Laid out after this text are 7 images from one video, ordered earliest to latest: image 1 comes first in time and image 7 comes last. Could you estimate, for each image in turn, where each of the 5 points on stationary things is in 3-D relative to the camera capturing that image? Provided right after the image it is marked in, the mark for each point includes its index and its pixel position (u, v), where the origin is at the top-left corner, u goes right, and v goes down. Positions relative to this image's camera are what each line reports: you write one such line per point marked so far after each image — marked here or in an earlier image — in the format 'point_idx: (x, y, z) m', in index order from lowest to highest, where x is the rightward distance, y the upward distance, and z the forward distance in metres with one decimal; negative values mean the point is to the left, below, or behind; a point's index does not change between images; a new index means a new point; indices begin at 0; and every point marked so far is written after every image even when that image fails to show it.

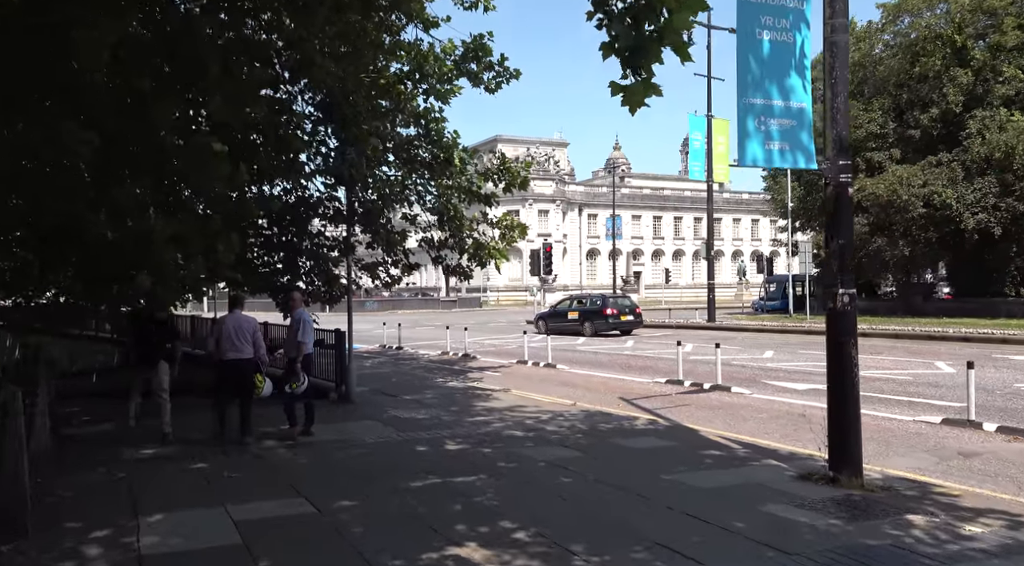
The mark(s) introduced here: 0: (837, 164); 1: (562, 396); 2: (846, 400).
0: (+2.7, +1.0, +6.9) m
1: (+0.8, -1.9, +14.1) m
2: (+2.7, -0.9, +6.9) m
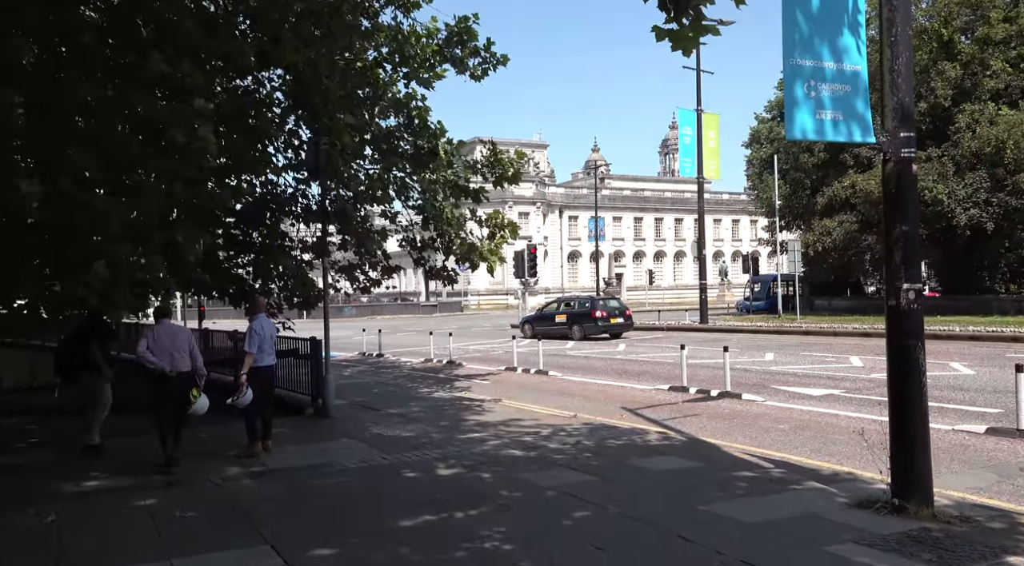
0: (+2.7, +1.0, +5.9) m
1: (+0.7, -1.9, +13.0) m
2: (+2.7, -0.9, +5.8) m
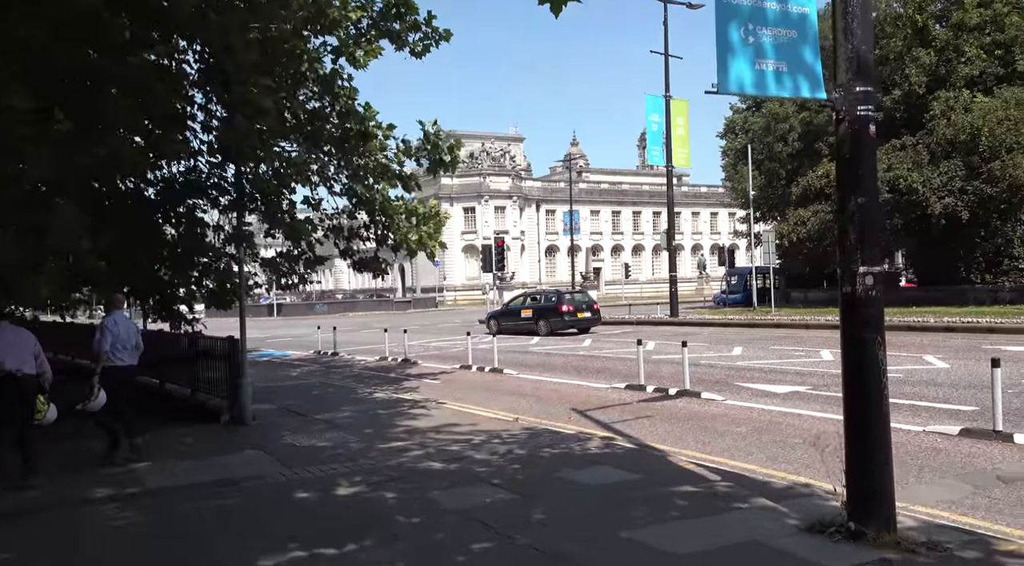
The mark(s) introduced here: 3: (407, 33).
0: (+2.0, +1.1, +5.0) m
1: (-0.1, -1.8, +12.1) m
2: (+2.1, -0.8, +4.9) m
3: (-1.6, +3.7, +12.6) m
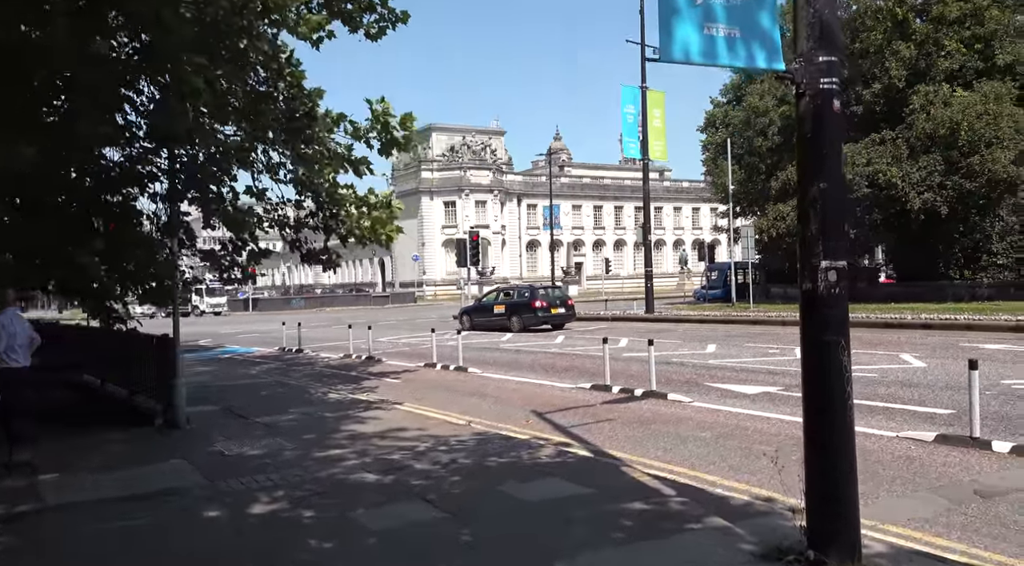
0: (+1.6, +1.1, +4.4) m
1: (-0.7, -1.7, +11.5) m
2: (+1.6, -0.8, +4.4) m
3: (-2.1, +3.8, +12.0) m
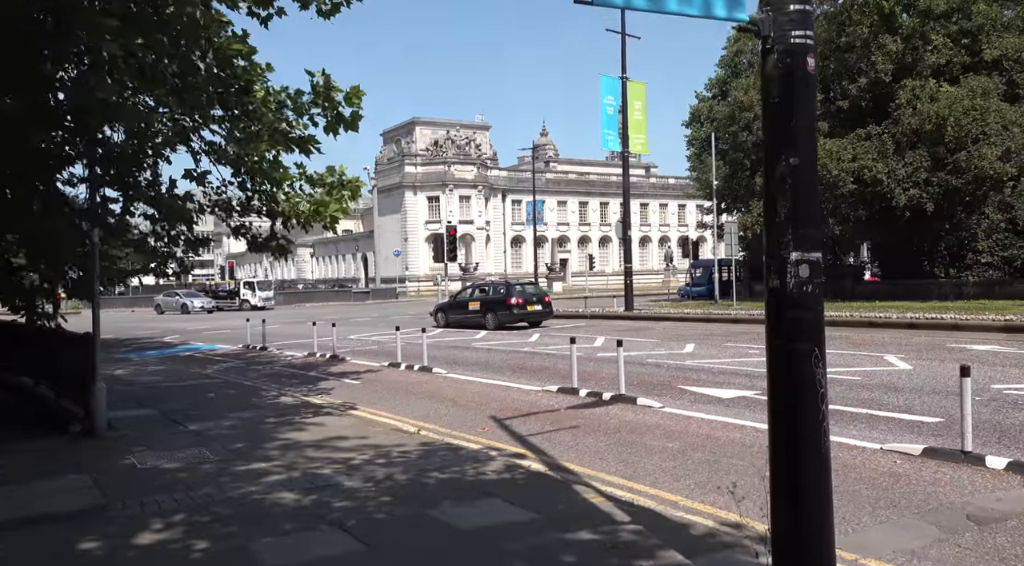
0: (+1.2, +1.1, +3.6) m
1: (-1.2, -1.7, +10.7) m
2: (+1.2, -0.7, +3.6) m
3: (-2.6, +3.8, +11.1) m
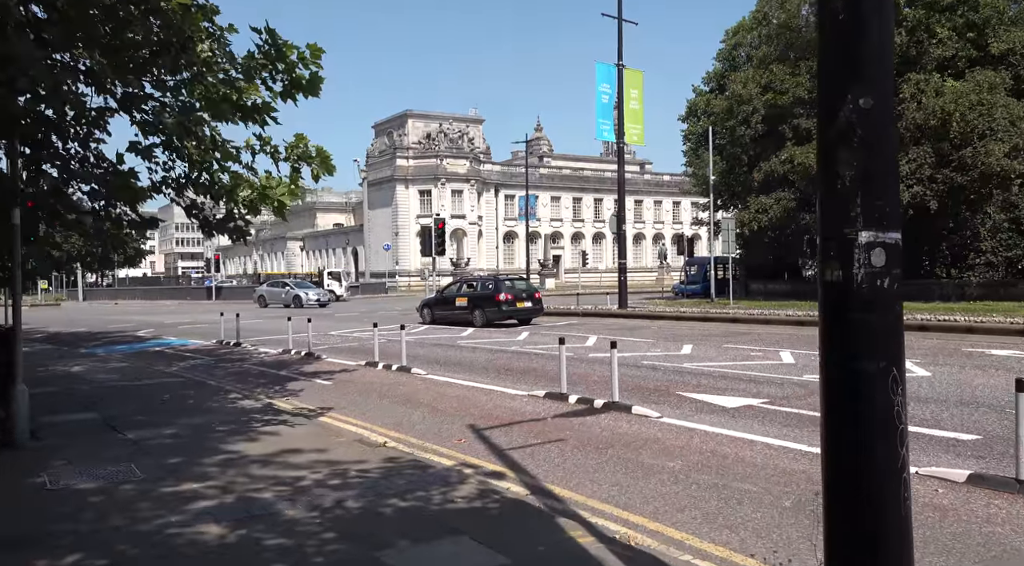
0: (+1.0, +1.2, +2.6) m
1: (-1.4, -1.6, +9.6) m
2: (+1.1, -0.7, +2.6) m
3: (-2.8, +3.9, +10.1) m
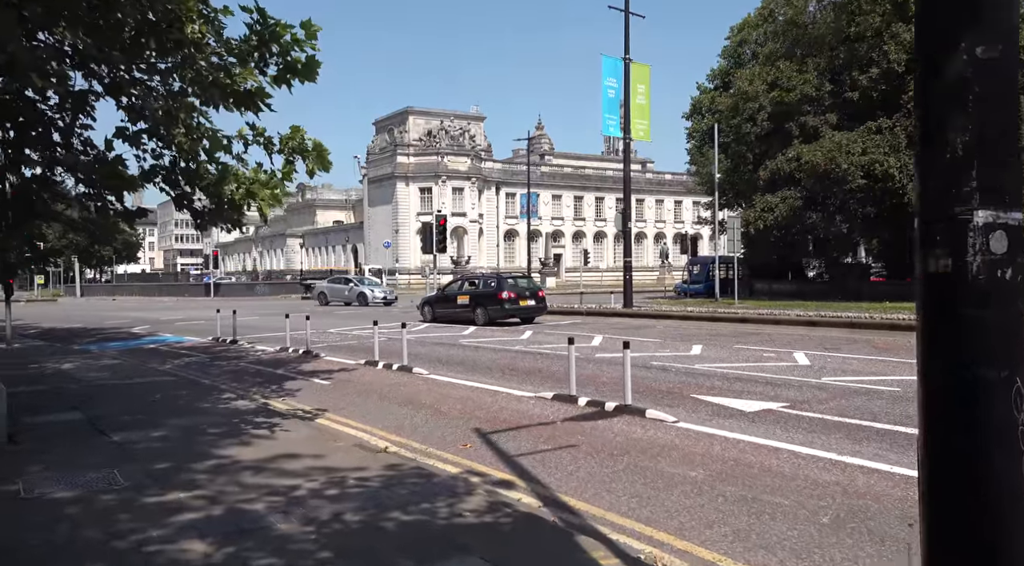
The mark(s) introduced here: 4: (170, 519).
0: (+1.1, +1.2, +2.1) m
1: (-1.3, -1.5, +9.2) m
2: (+1.2, -0.7, +2.1) m
3: (-2.7, +4.0, +9.6) m
4: (-2.1, -1.4, +5.3) m
